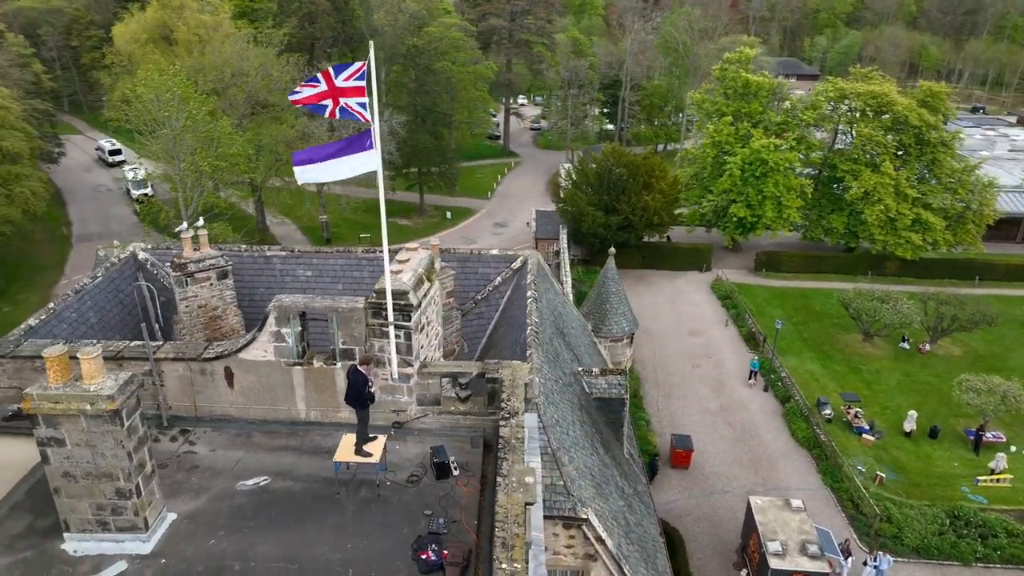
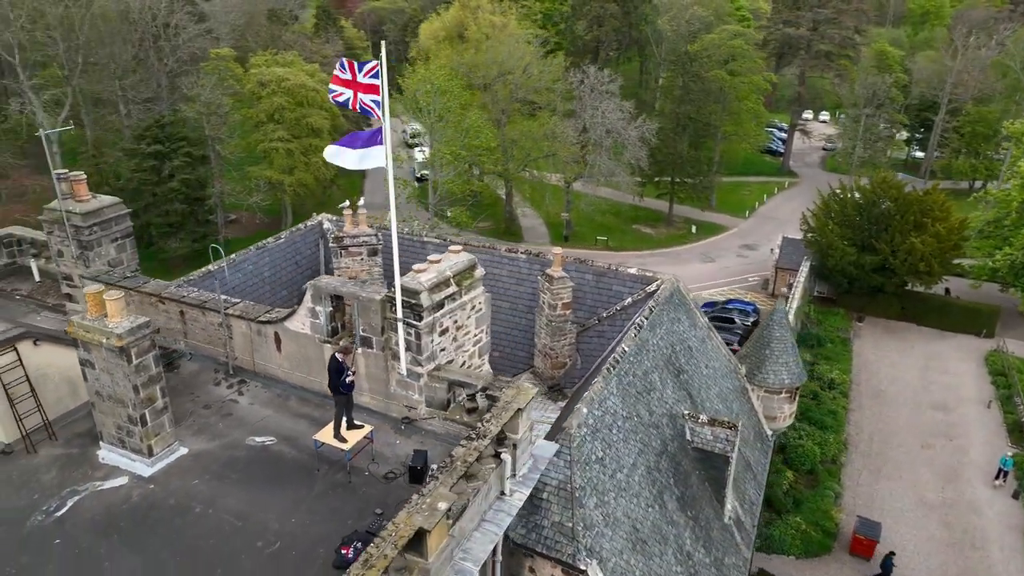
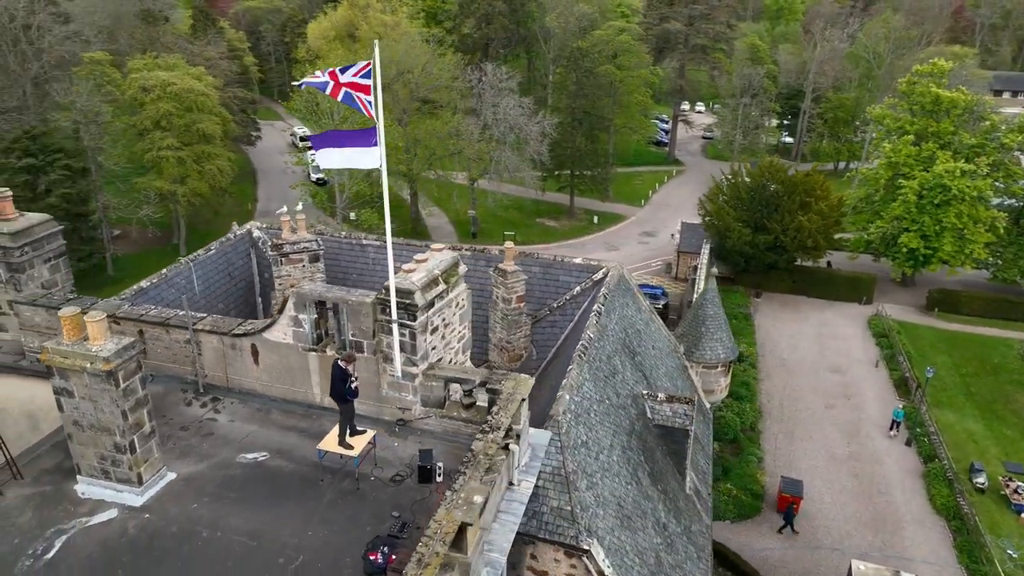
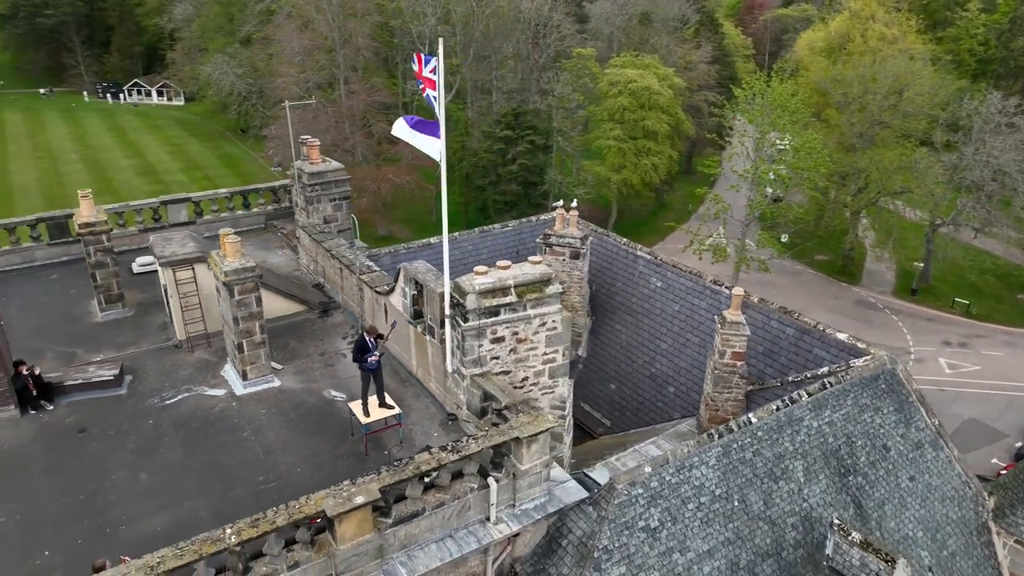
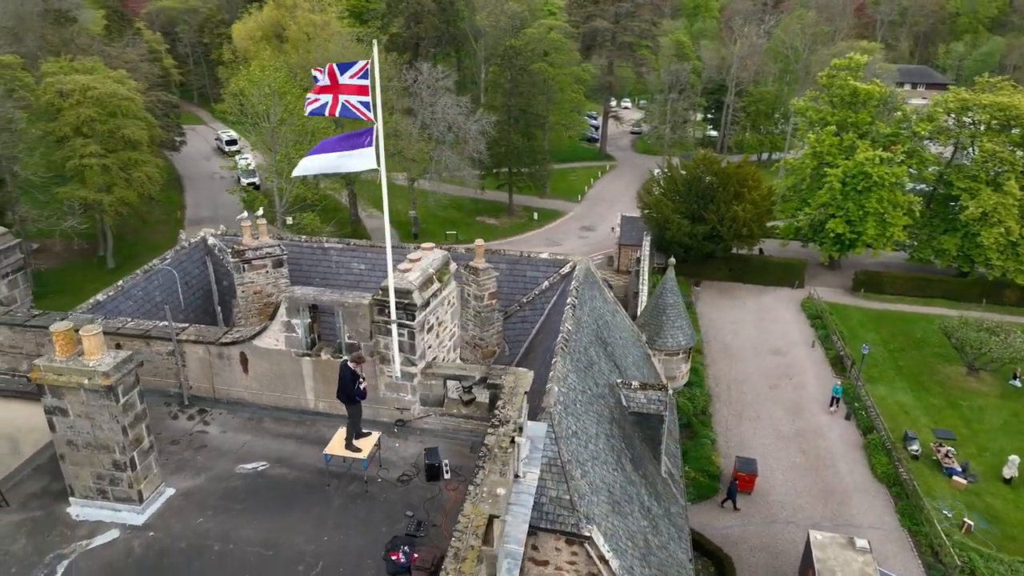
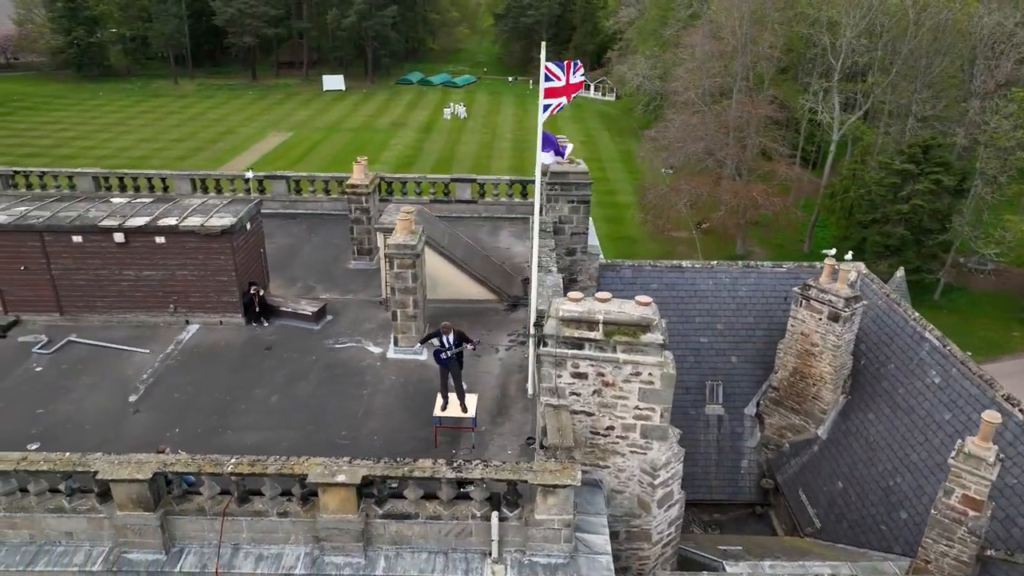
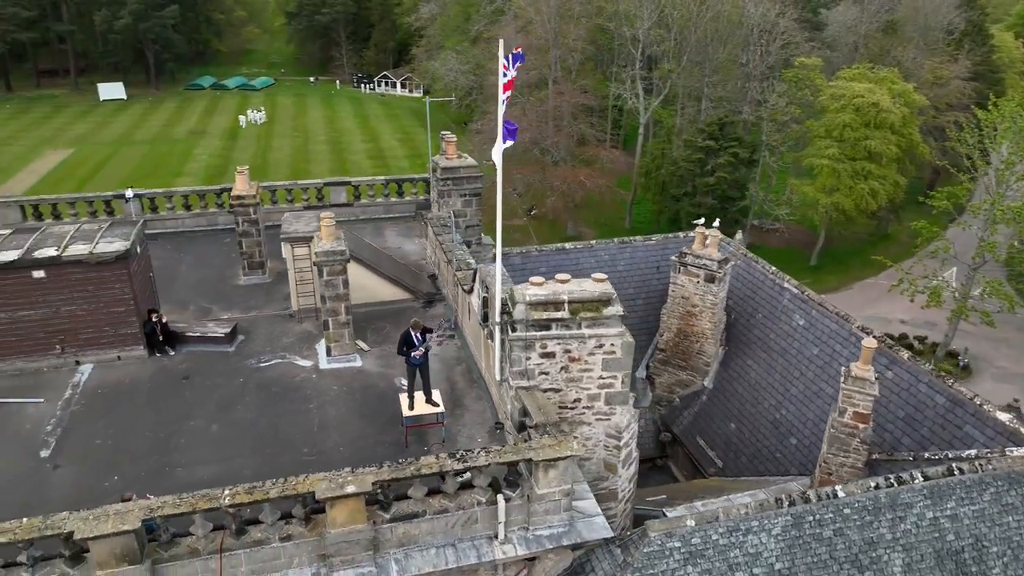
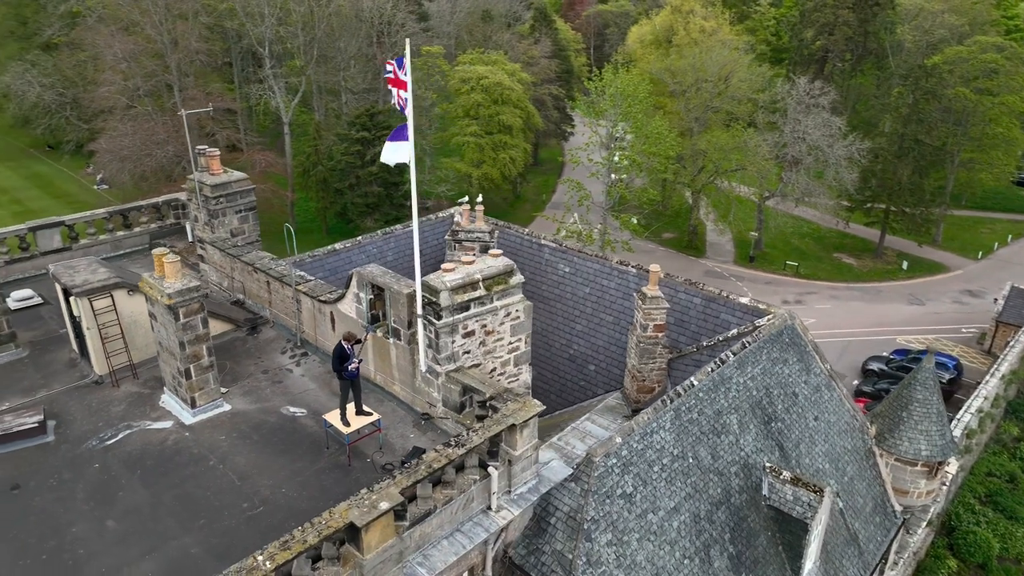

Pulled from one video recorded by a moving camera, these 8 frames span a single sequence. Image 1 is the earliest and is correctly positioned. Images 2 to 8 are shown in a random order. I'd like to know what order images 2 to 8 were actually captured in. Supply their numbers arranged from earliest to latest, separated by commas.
5, 3, 2, 8, 4, 7, 6
